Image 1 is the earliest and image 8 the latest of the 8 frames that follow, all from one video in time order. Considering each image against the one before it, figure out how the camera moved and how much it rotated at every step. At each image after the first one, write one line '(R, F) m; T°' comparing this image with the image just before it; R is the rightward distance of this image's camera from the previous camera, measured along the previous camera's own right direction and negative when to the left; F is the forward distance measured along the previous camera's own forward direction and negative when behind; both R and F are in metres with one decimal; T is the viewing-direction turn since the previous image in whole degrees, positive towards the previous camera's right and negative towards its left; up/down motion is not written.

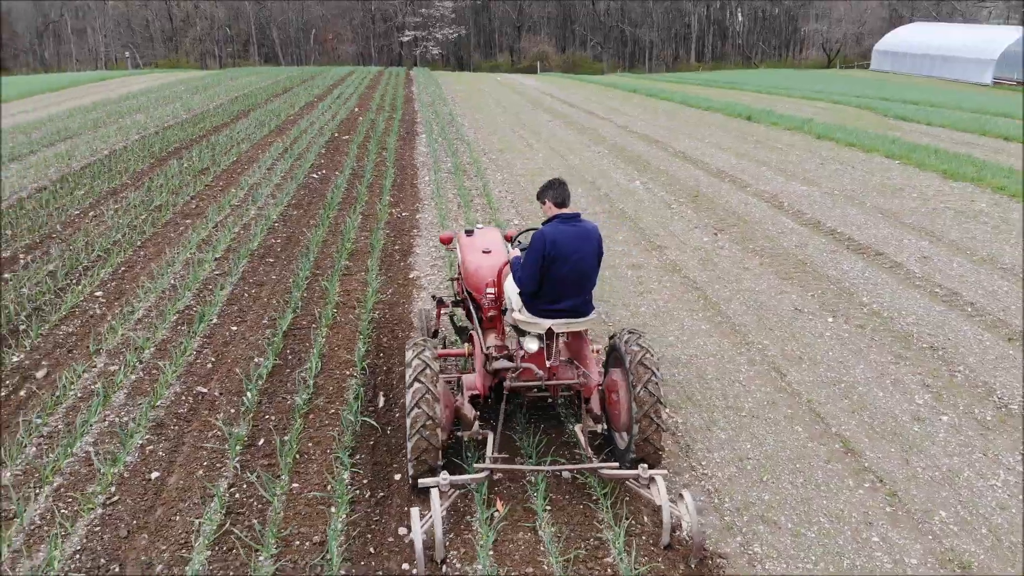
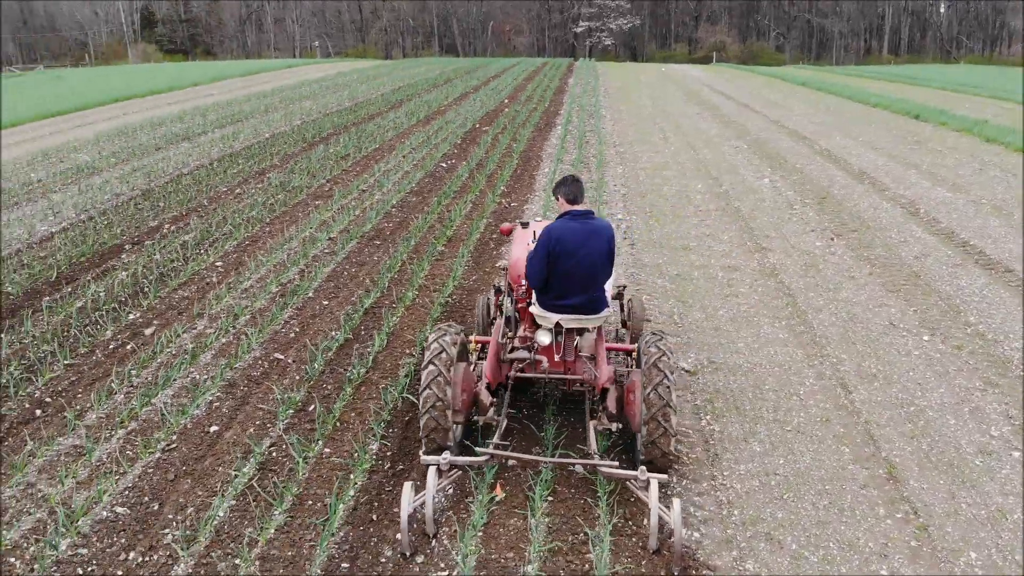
(+0.7, 0.0) m; -12°
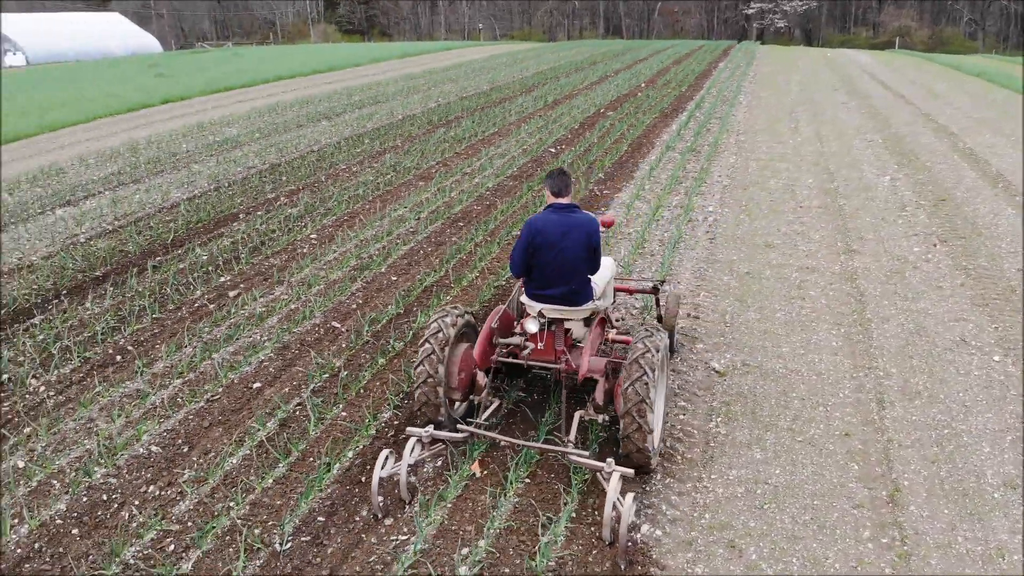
(+0.8, 0.0) m; -11°
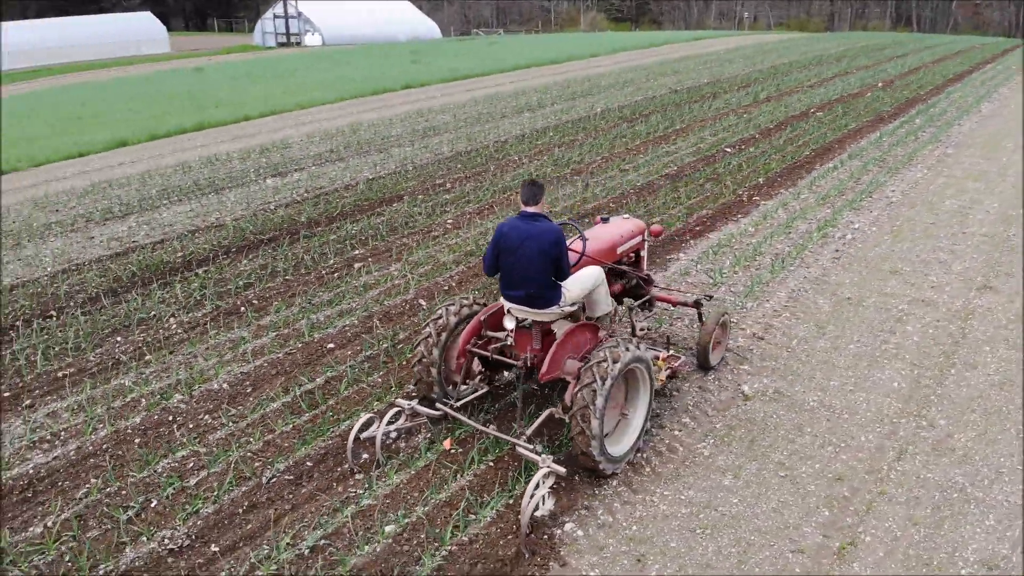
(+1.4, -0.1) m; -18°
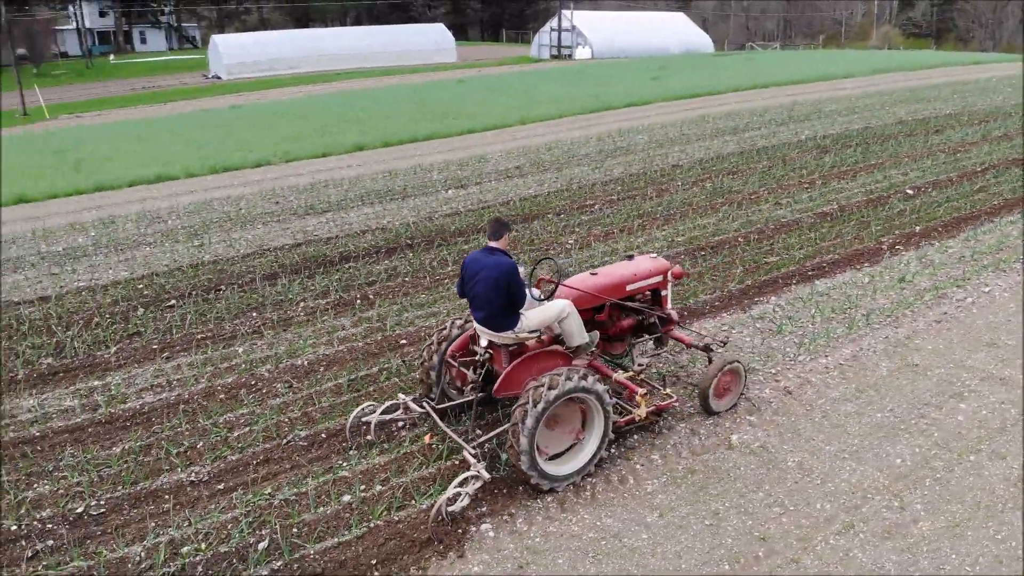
(+1.6, -0.2) m; -19°
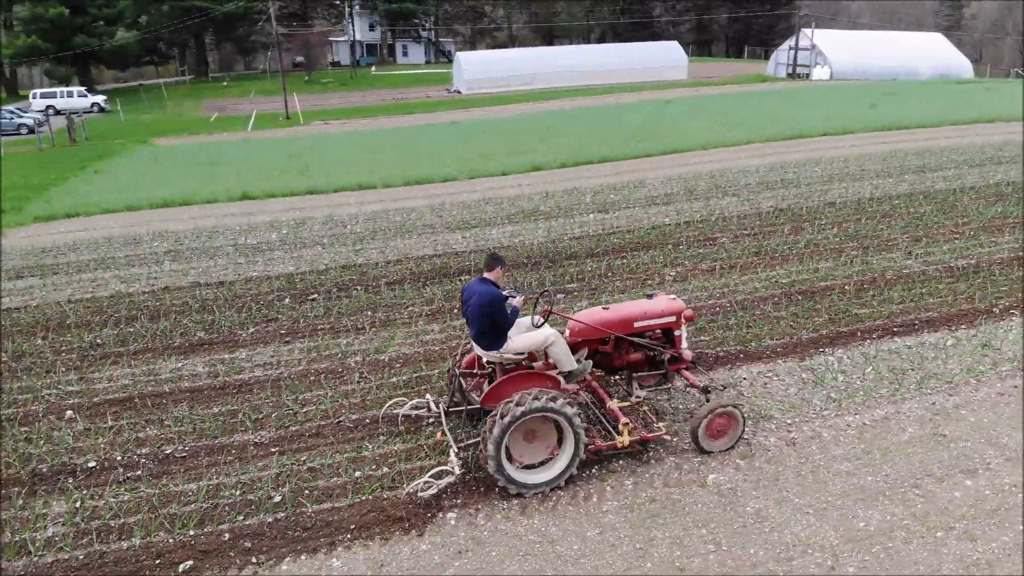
(+1.5, -0.4) m; -16°
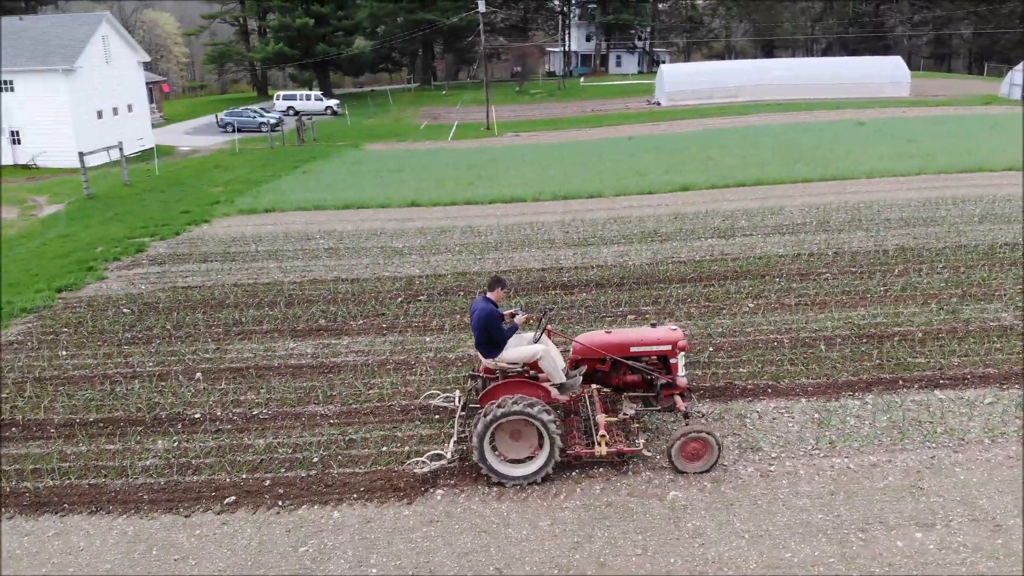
(+1.5, -0.7) m; -15°
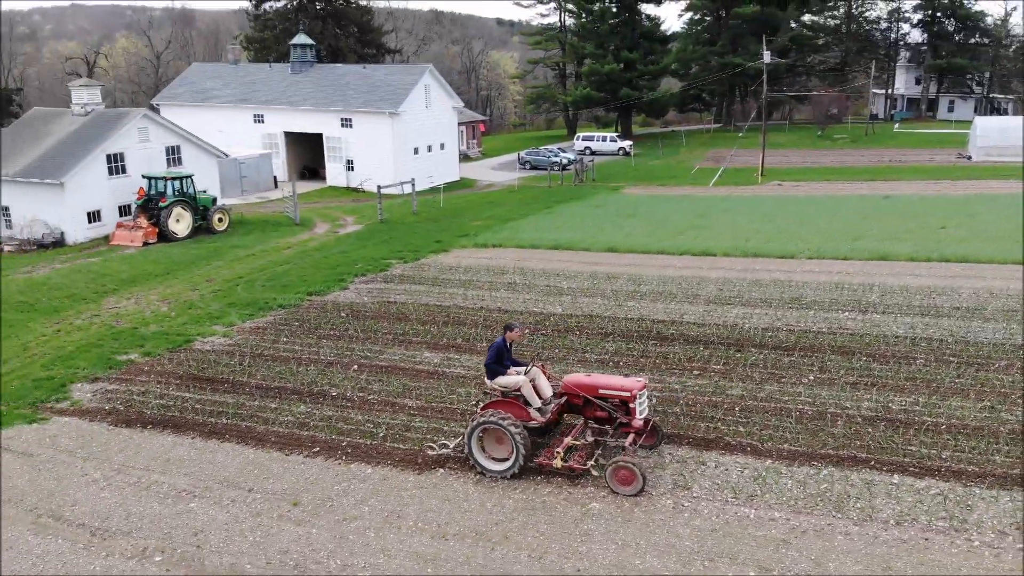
(+3.0, -1.5) m; -22°
